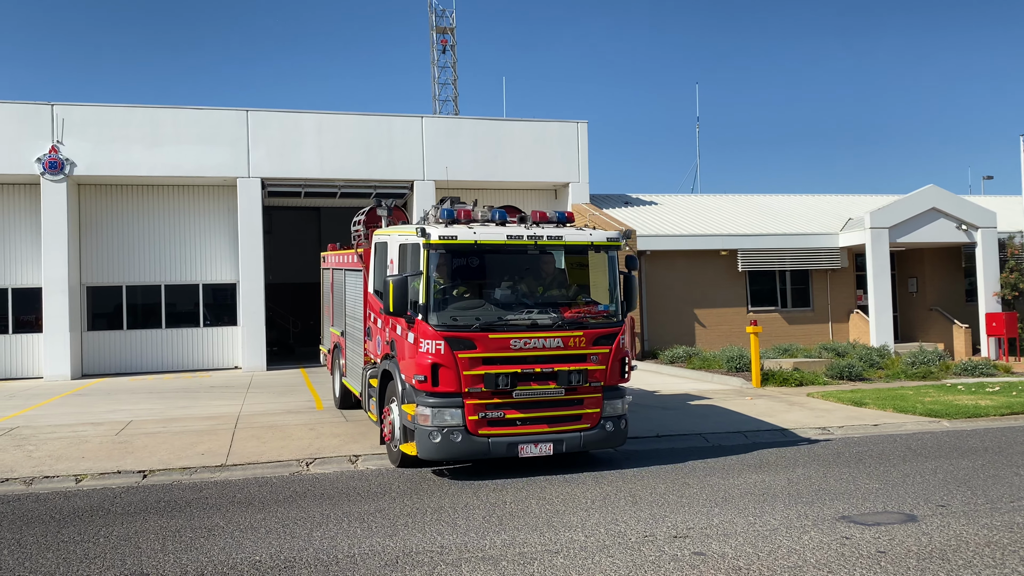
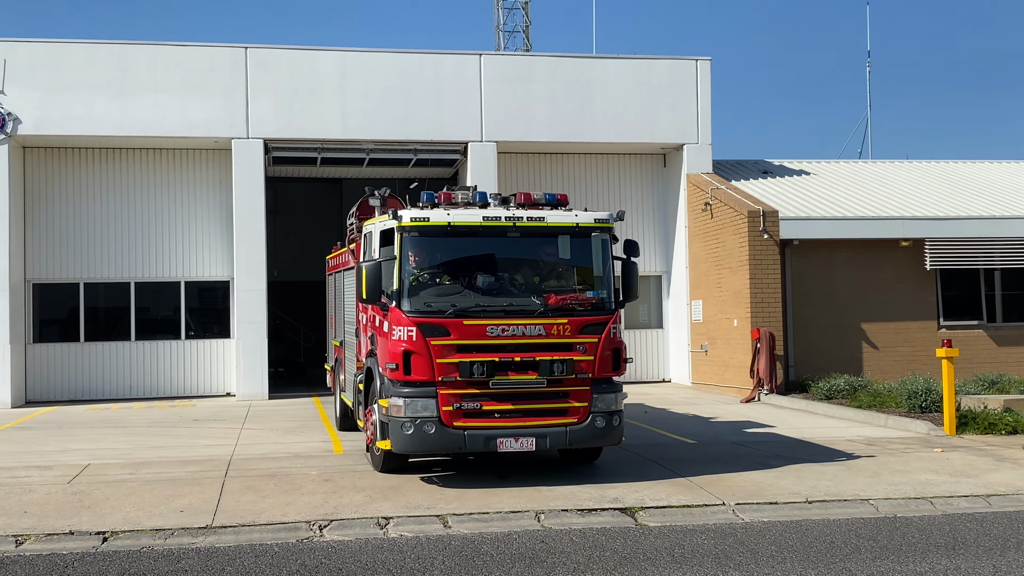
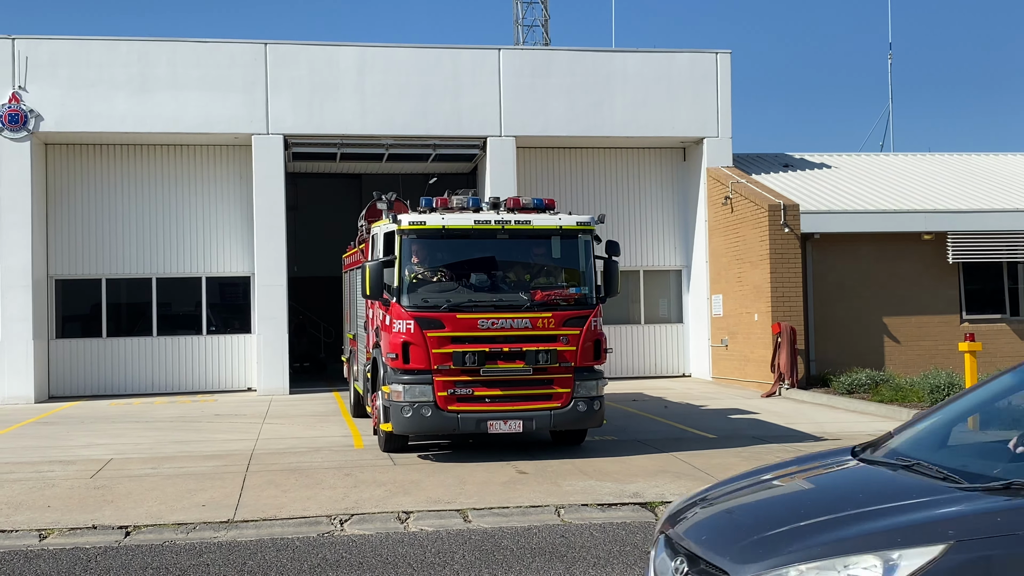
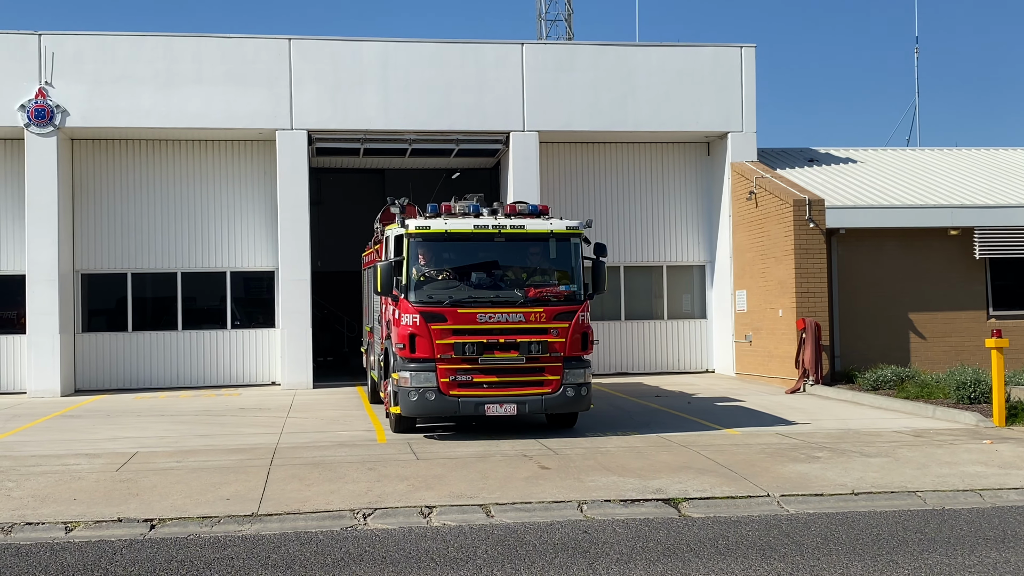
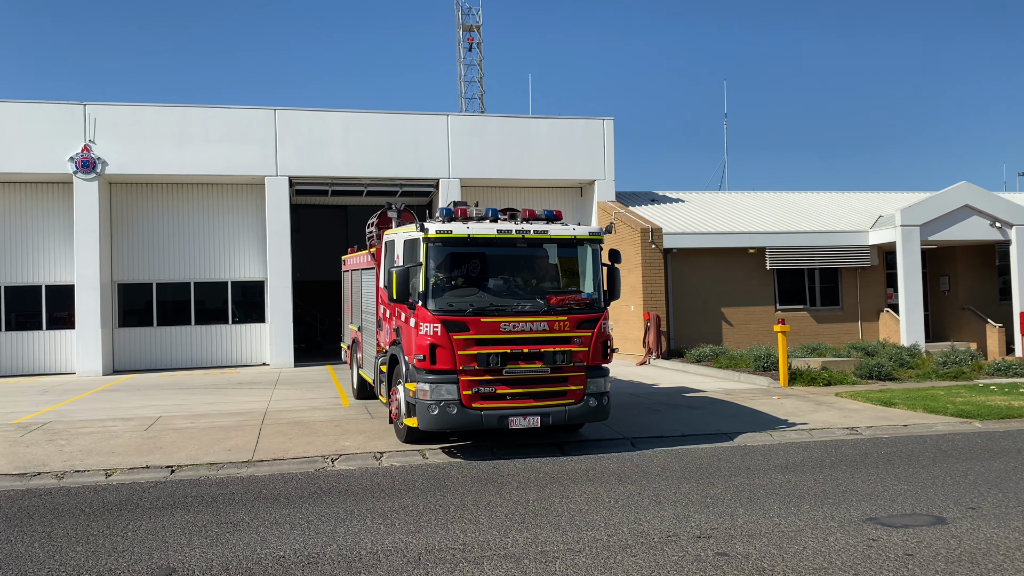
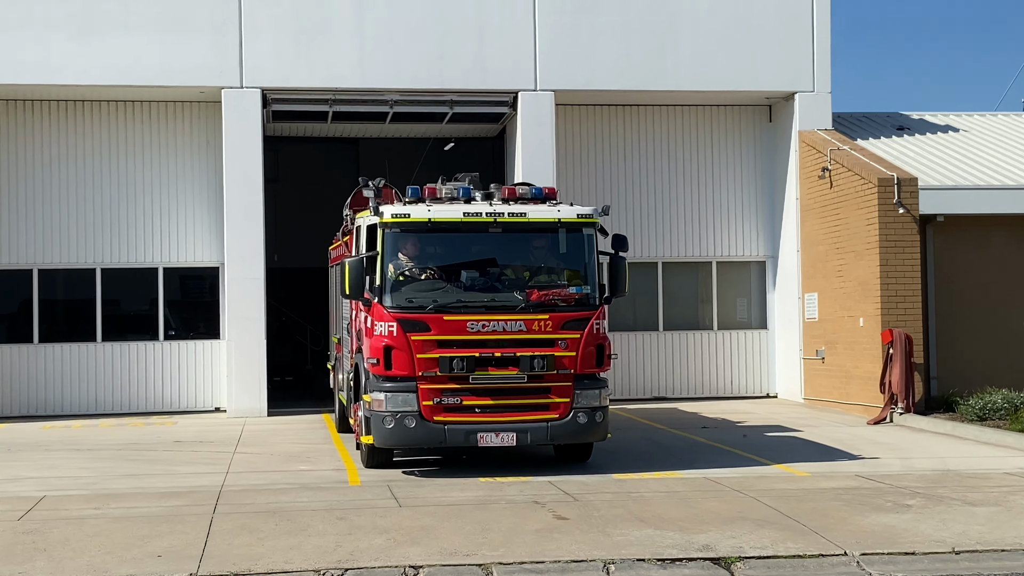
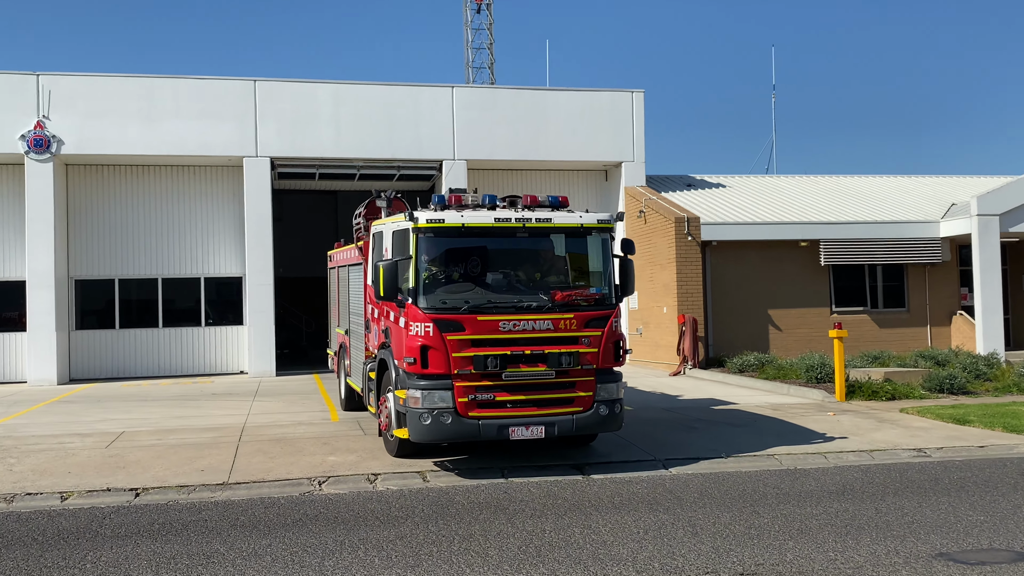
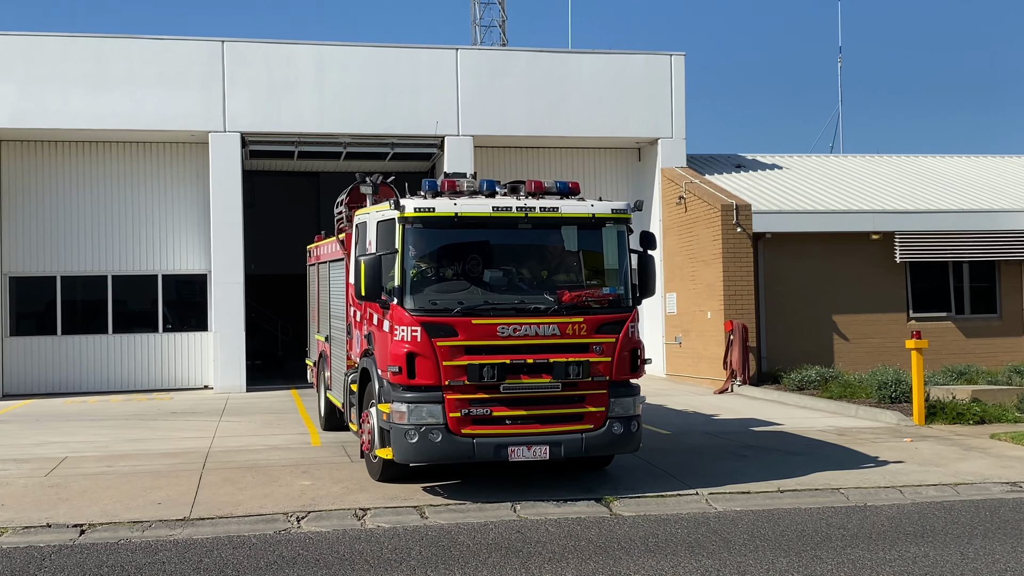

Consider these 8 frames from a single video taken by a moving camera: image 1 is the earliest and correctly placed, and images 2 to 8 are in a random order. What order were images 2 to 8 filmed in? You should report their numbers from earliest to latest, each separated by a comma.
5, 7, 8, 2, 3, 4, 6
